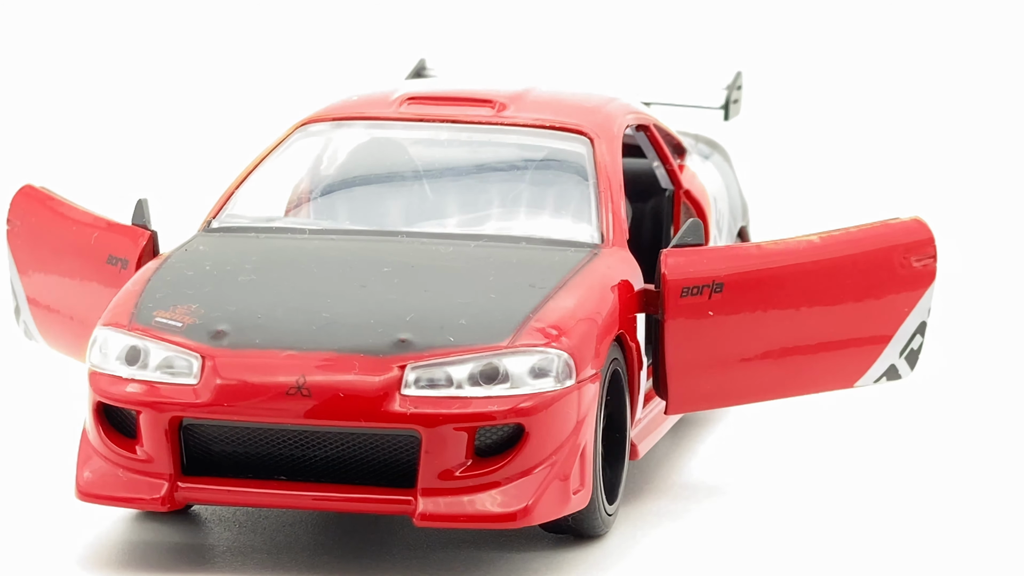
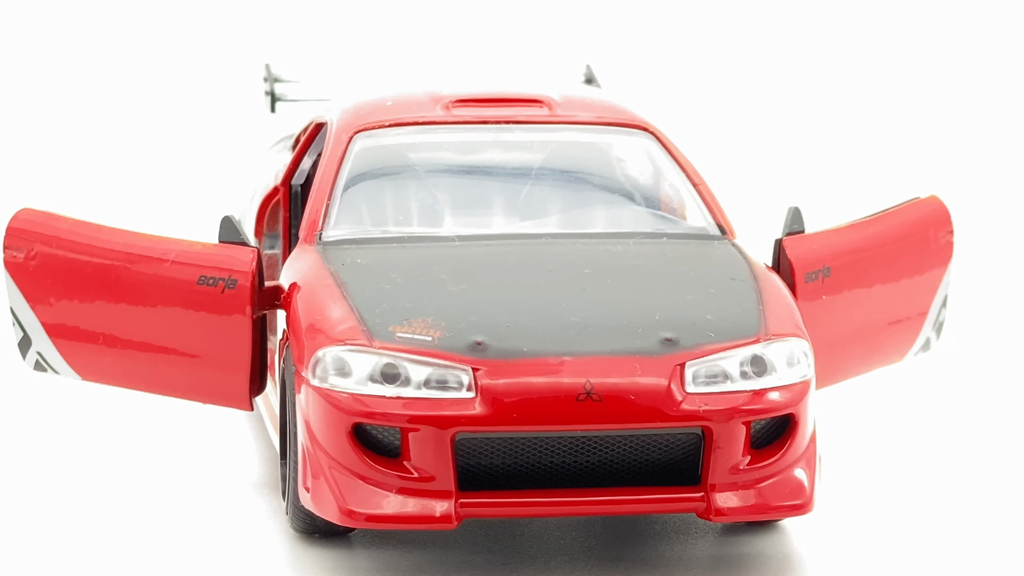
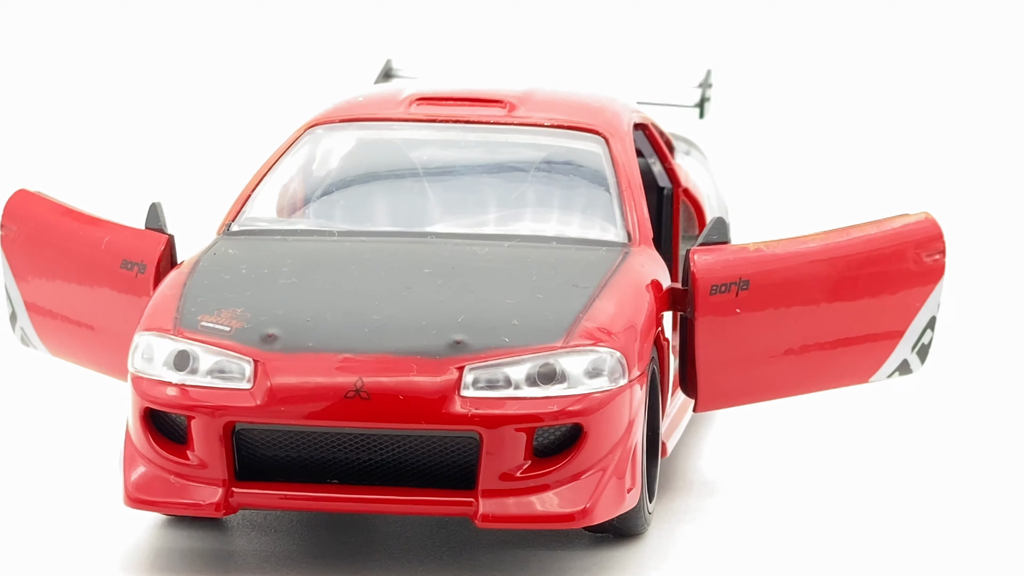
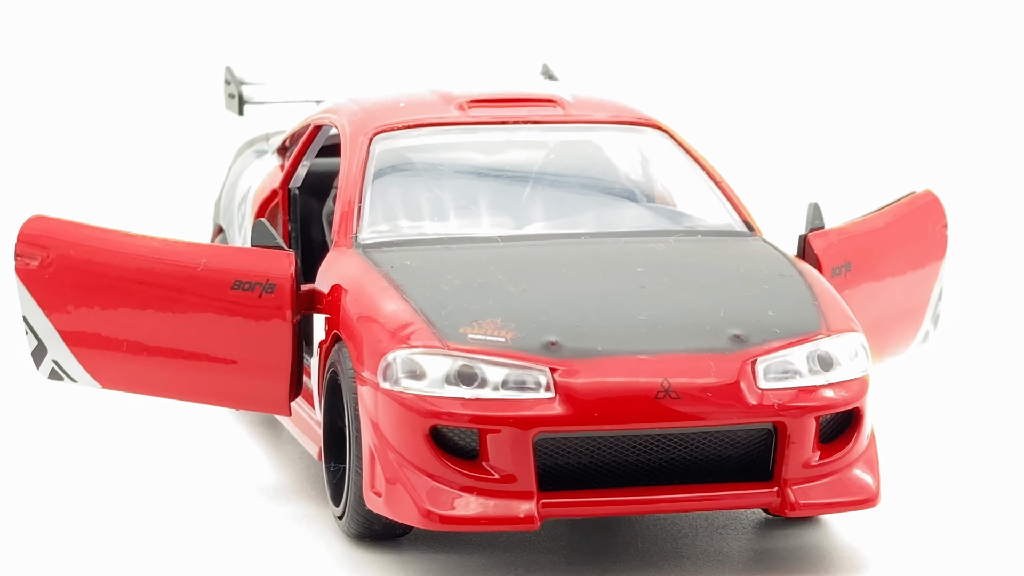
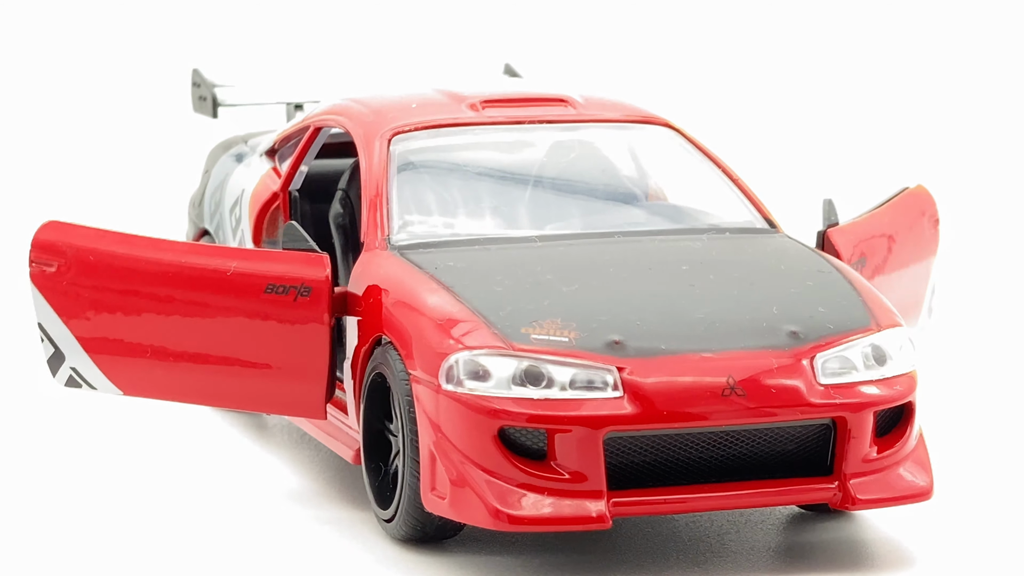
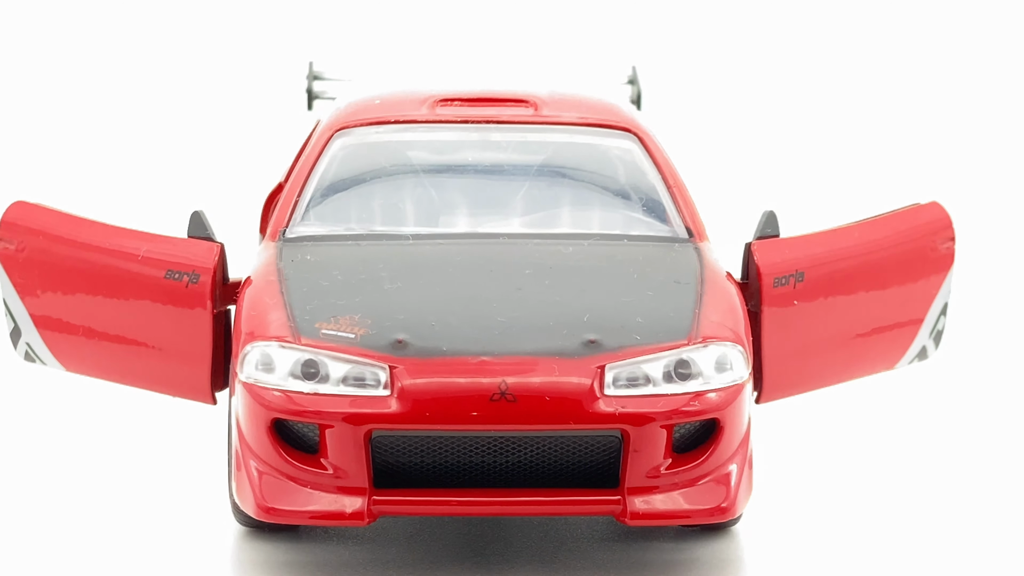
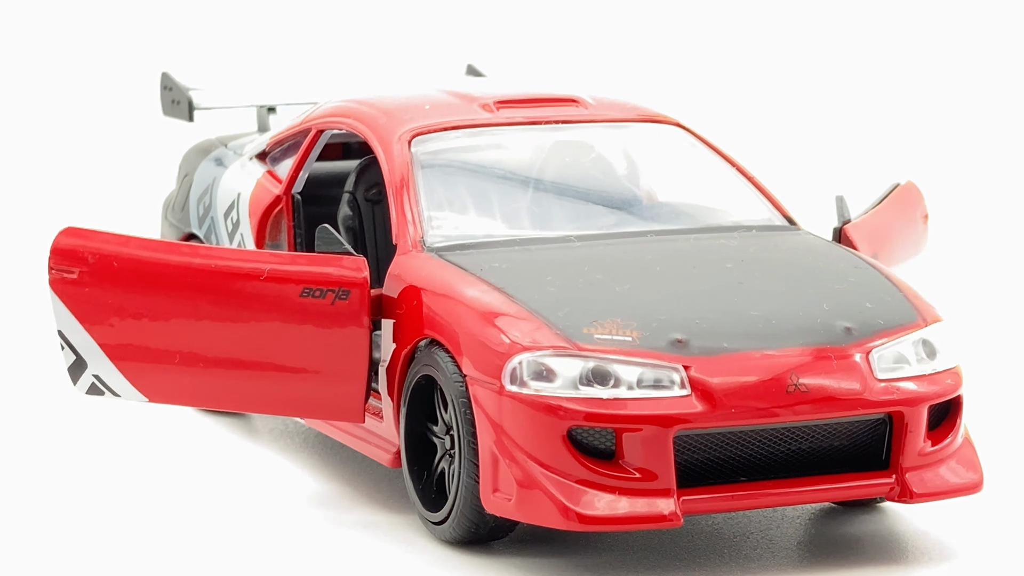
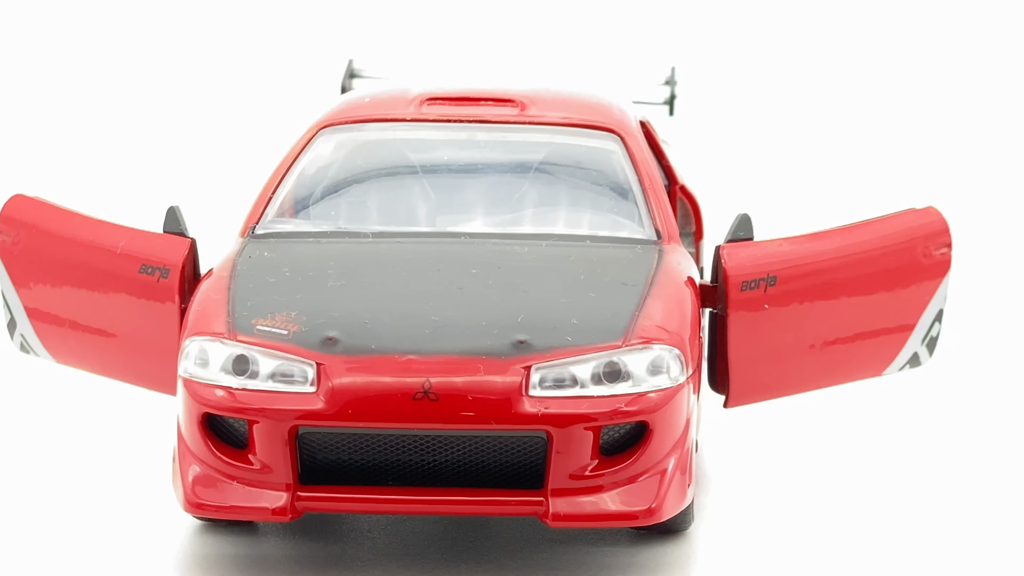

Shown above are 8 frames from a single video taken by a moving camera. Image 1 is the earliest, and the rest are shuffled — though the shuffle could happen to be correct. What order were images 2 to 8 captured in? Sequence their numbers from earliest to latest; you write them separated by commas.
3, 8, 6, 2, 4, 5, 7
